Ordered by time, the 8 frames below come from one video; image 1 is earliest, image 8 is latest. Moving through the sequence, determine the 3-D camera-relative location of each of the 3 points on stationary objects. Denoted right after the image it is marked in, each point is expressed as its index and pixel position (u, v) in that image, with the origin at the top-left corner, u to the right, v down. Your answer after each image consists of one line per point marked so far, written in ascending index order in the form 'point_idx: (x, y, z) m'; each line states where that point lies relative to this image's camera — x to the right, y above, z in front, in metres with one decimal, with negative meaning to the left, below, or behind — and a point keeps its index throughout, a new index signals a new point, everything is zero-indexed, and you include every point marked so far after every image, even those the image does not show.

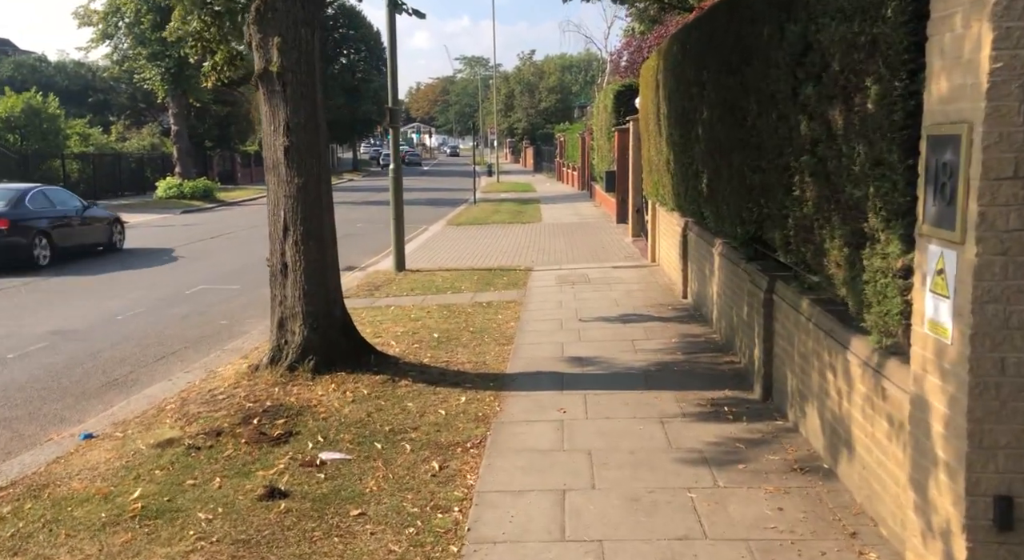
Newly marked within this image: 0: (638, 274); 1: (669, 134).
0: (+1.8, +0.1, +13.1) m
1: (+1.8, +1.6, +10.4) m
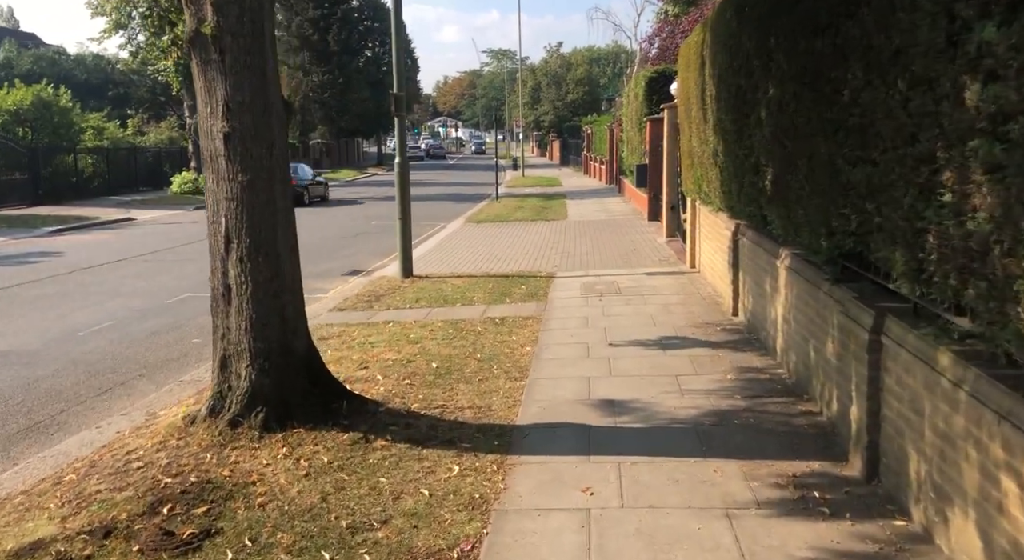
0: (+2.1, -0.1, +11.5) m
1: (+1.9, +1.5, +8.7) m
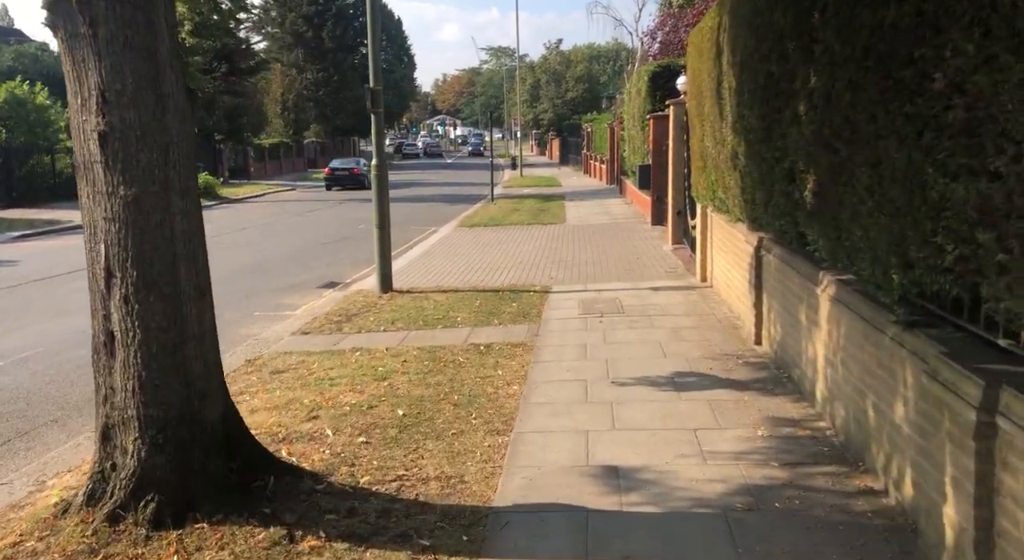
0: (+1.9, -0.2, +10.2) m
1: (+1.8, +1.3, +7.4) m
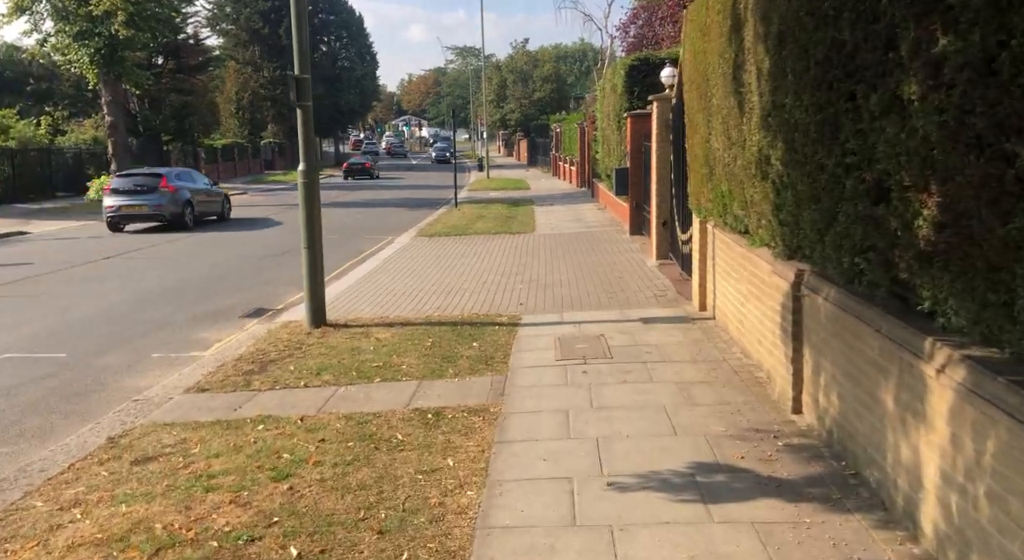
0: (+1.6, -0.5, +8.2) m
1: (+1.6, +1.0, +5.4) m
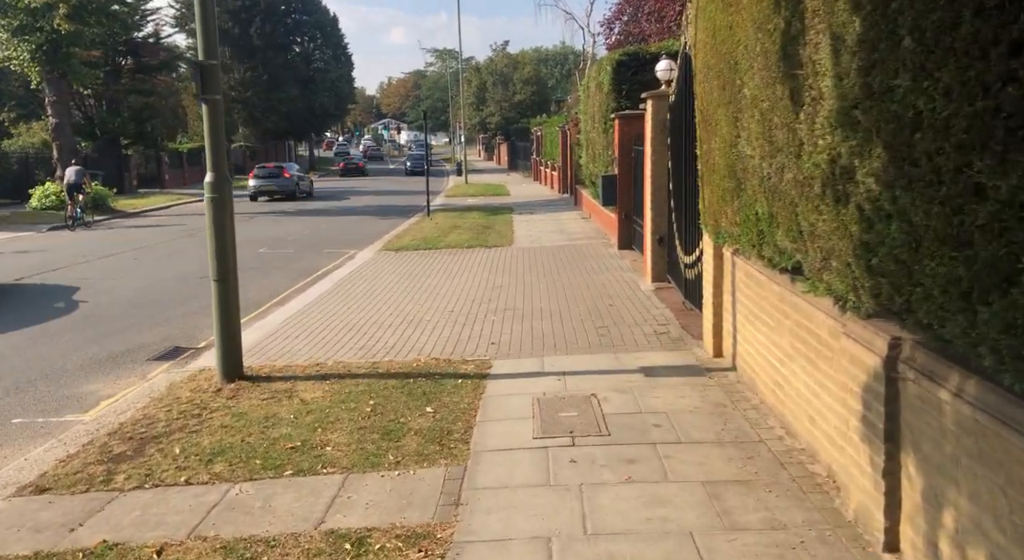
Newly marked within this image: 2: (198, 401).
0: (+1.3, -0.9, +6.3) m
1: (+1.4, +0.7, +3.5) m
2: (-2.4, -0.9, +7.0) m
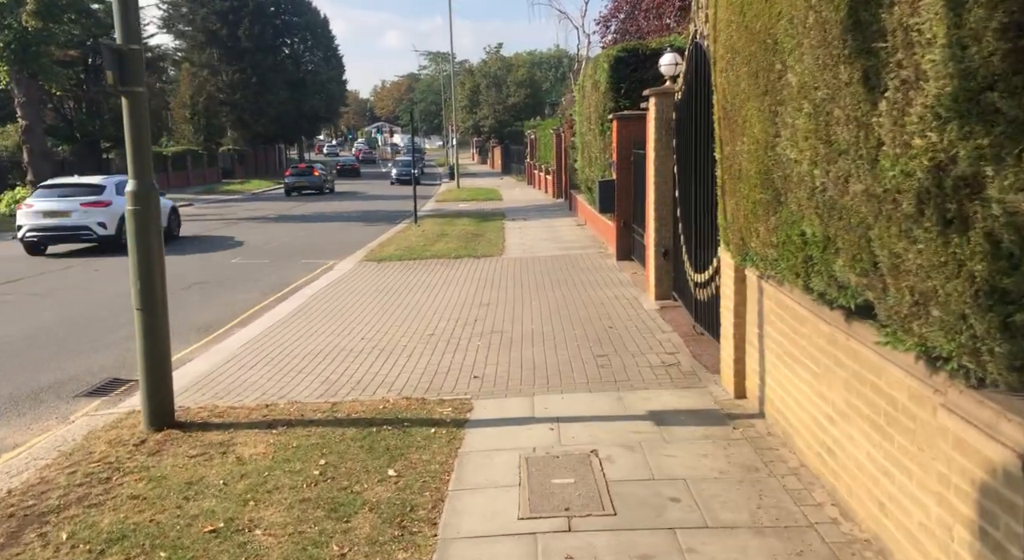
0: (+1.2, -1.0, +5.1) m
1: (+1.3, +0.5, +2.3) m
2: (-2.5, -1.1, +5.7) m
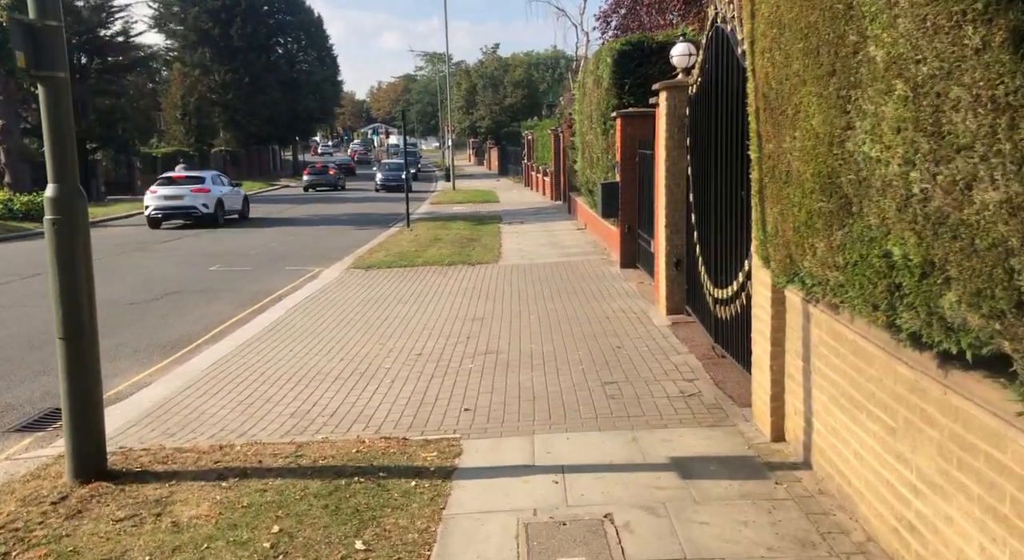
0: (+1.2, -1.2, +4.1) m
1: (+1.3, +0.4, +1.3) m
2: (-2.5, -1.2, +4.7) m
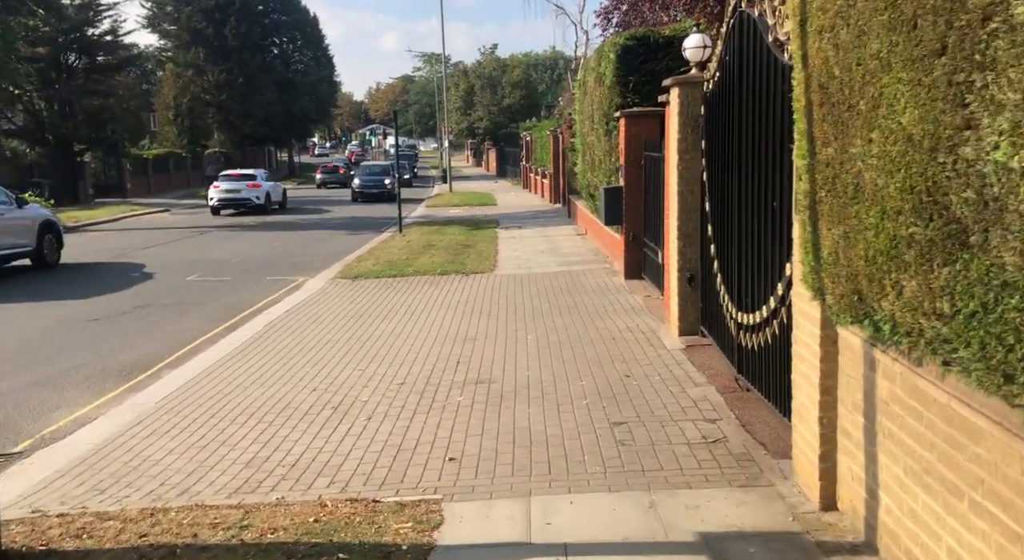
0: (+1.2, -1.3, +3.0) m
1: (+1.2, +0.2, +0.3) m
2: (-2.6, -1.4, +3.7) m
